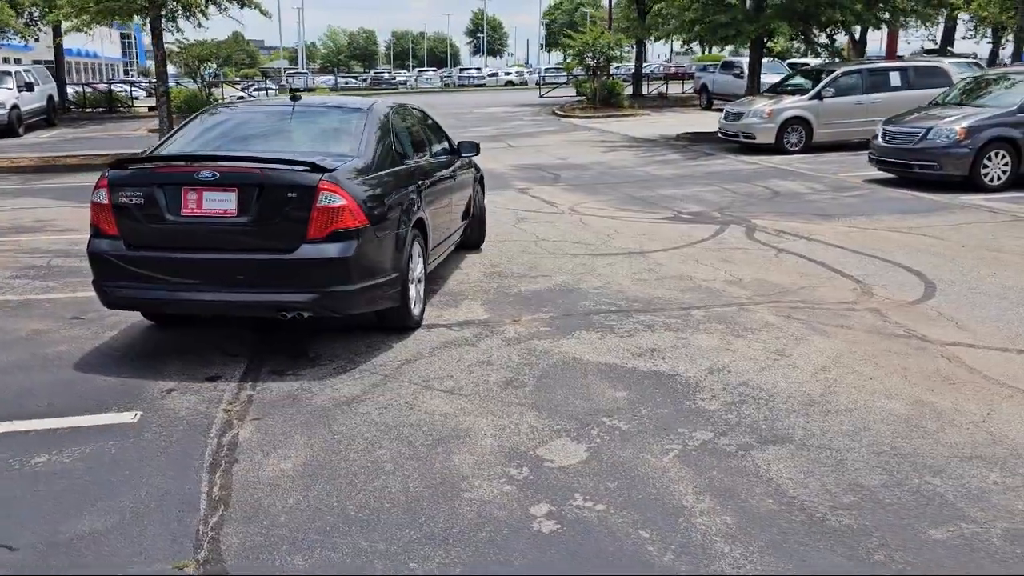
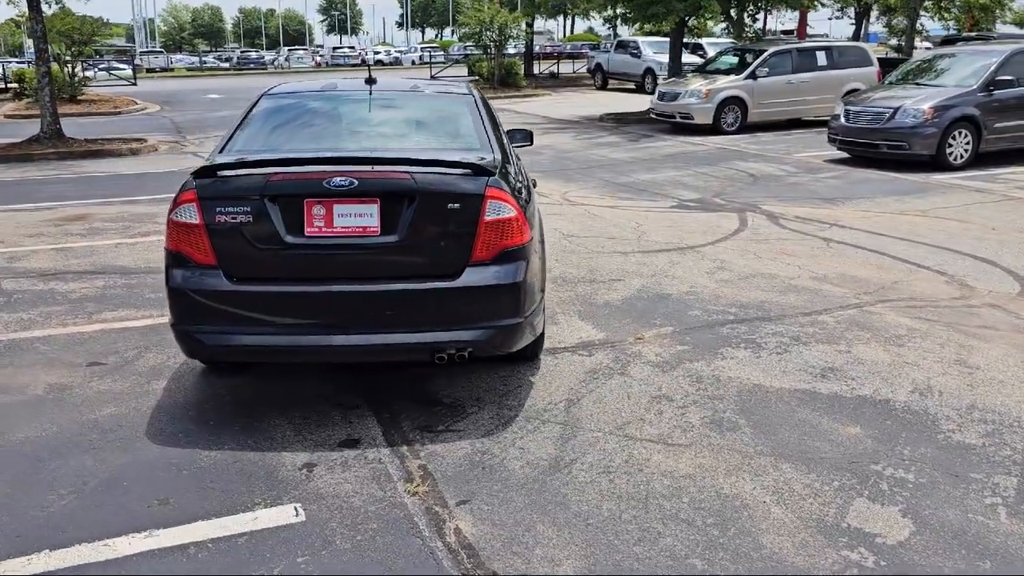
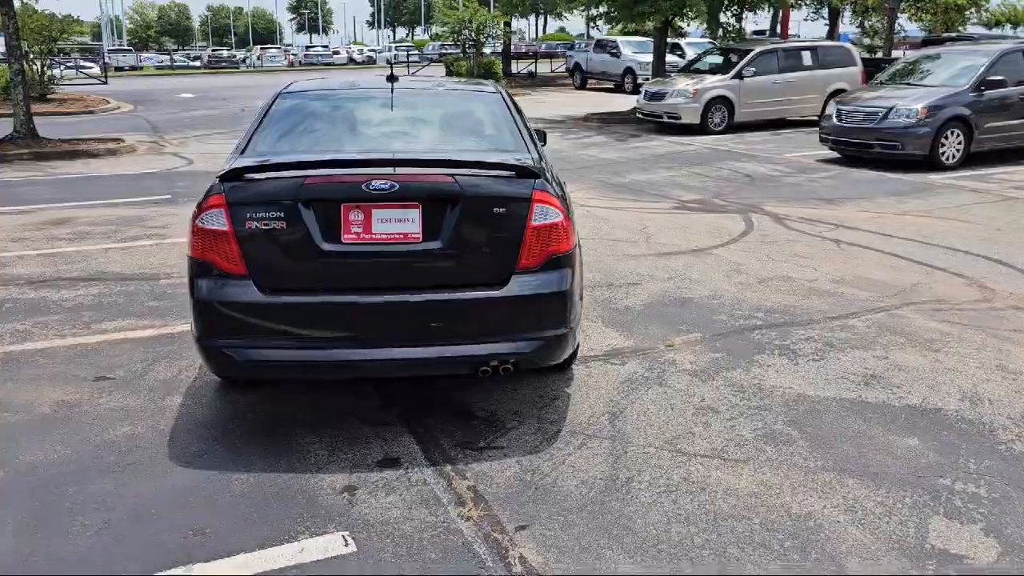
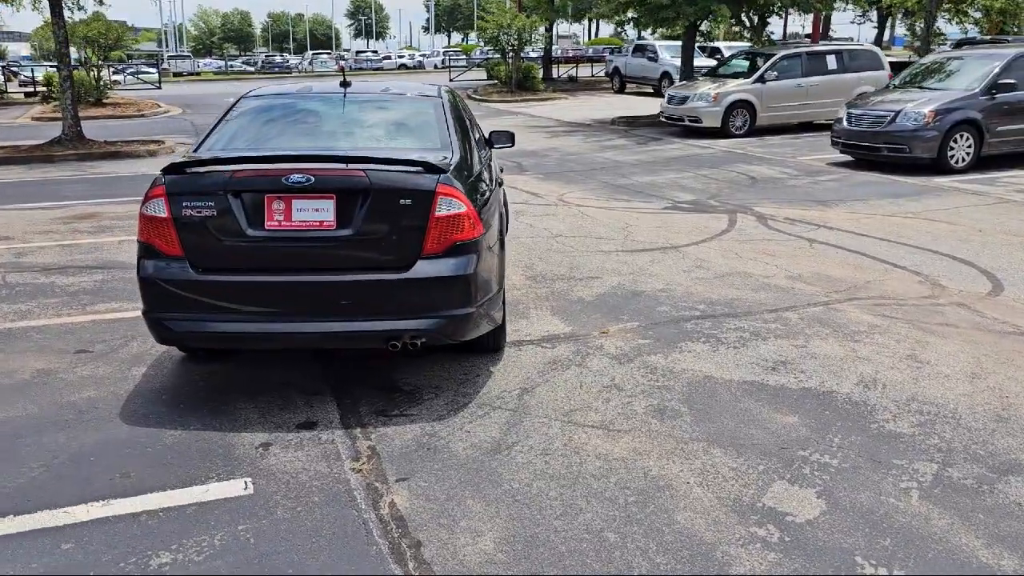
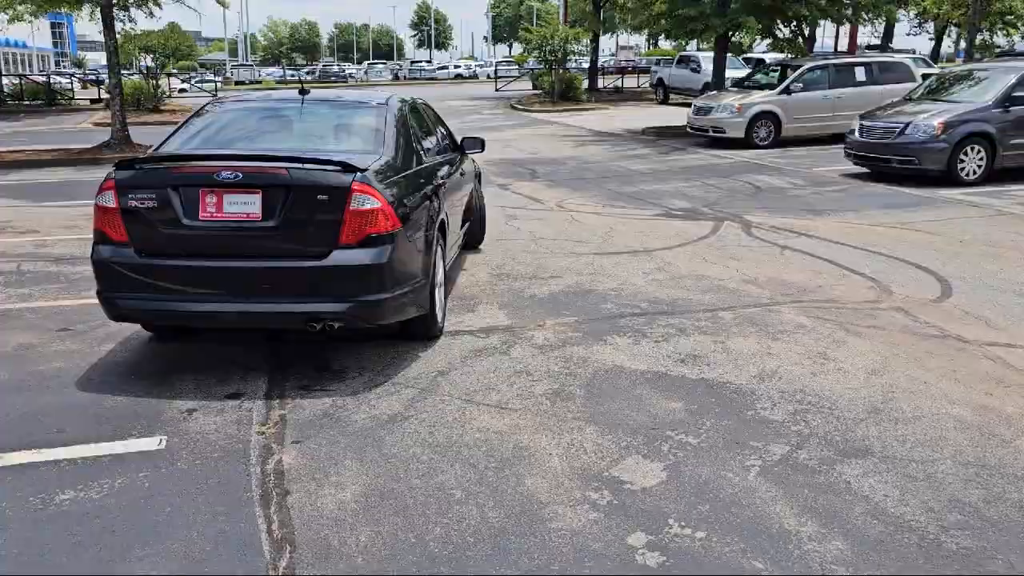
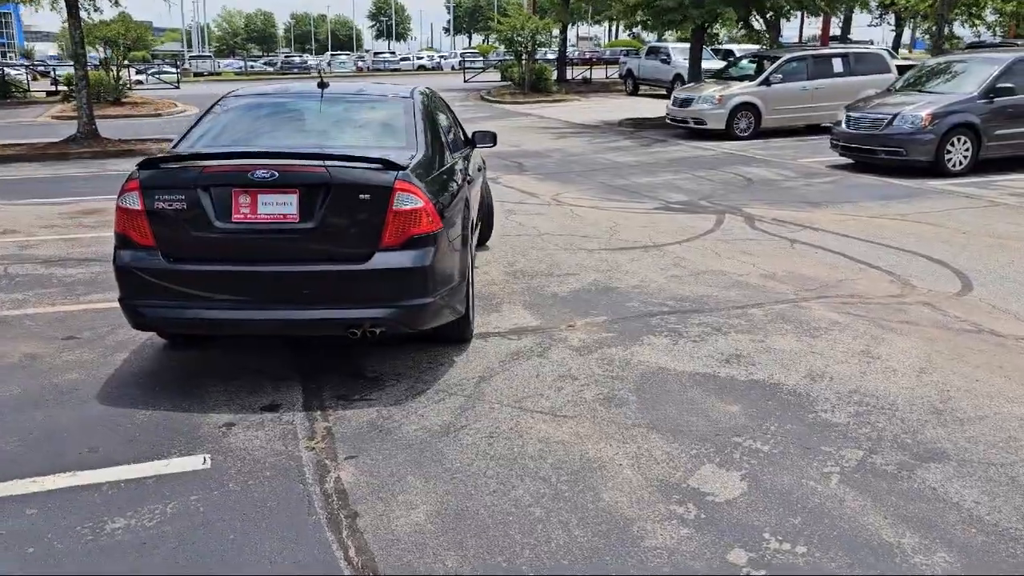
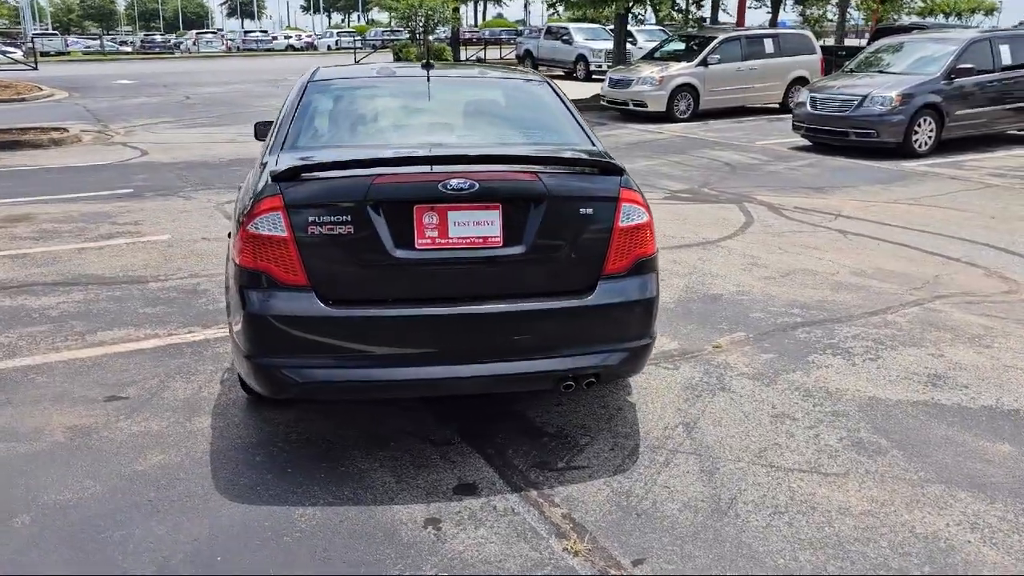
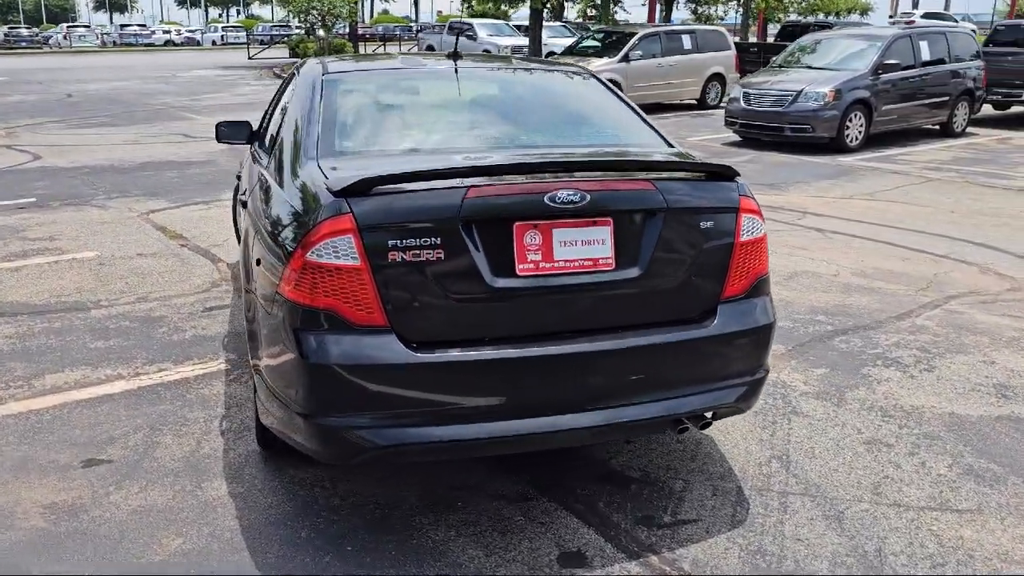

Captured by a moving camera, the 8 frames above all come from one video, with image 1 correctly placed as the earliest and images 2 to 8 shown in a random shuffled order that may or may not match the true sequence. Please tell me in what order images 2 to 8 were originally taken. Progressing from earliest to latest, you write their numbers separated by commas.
5, 6, 4, 2, 3, 7, 8
